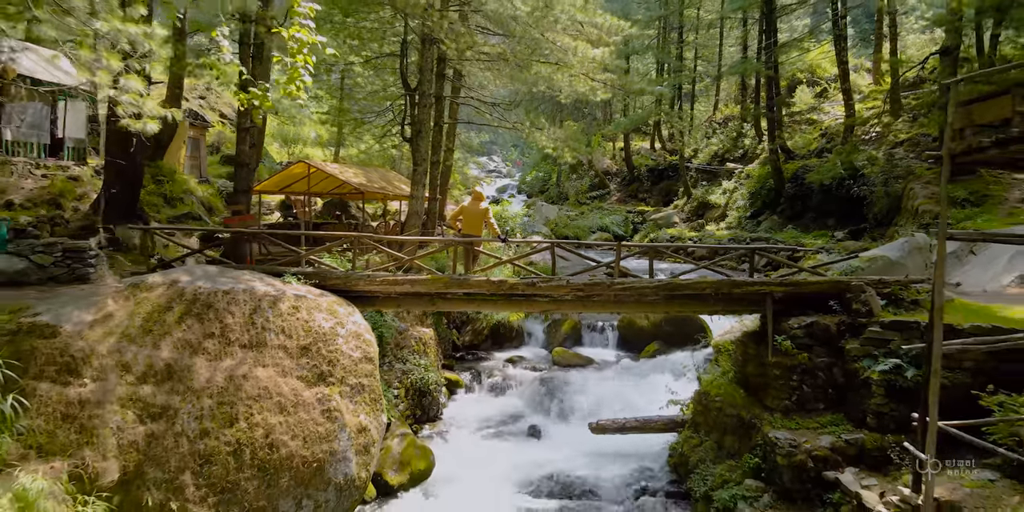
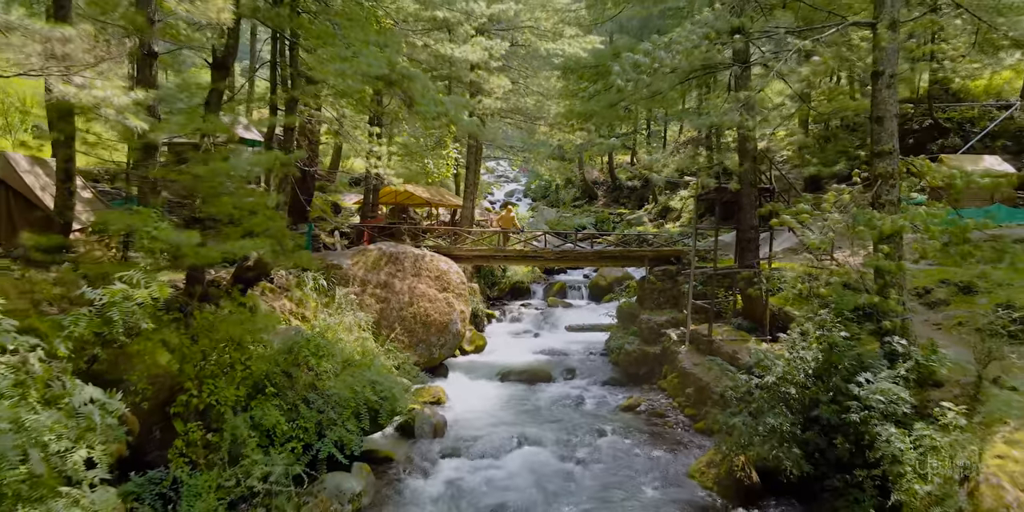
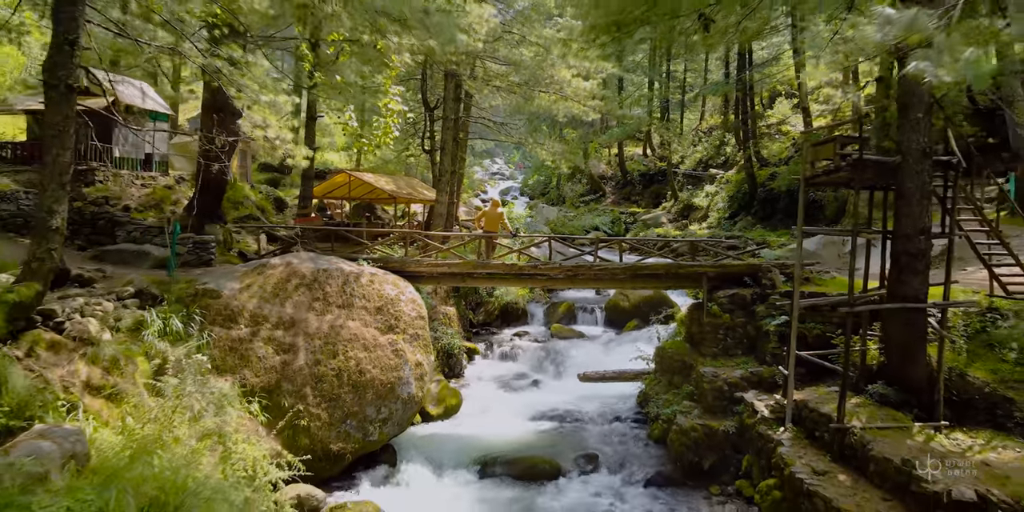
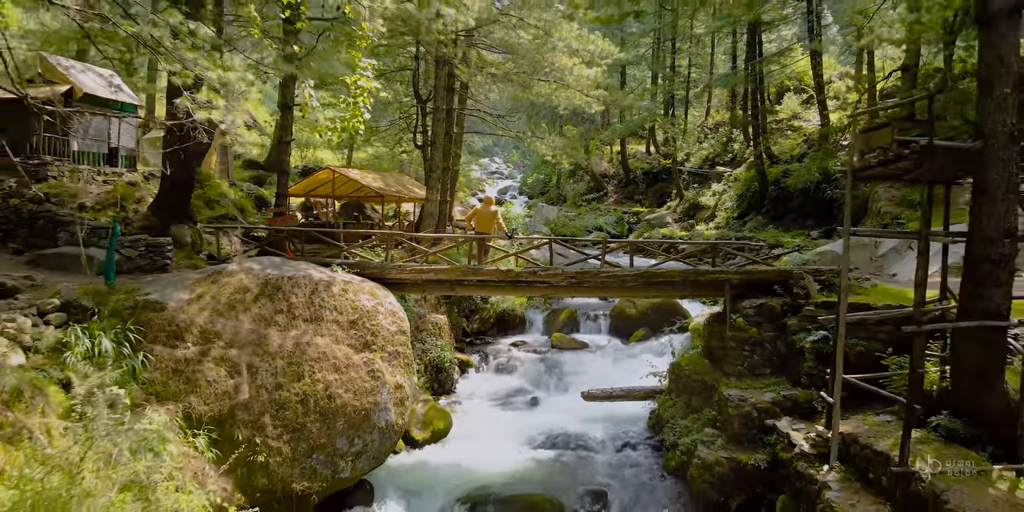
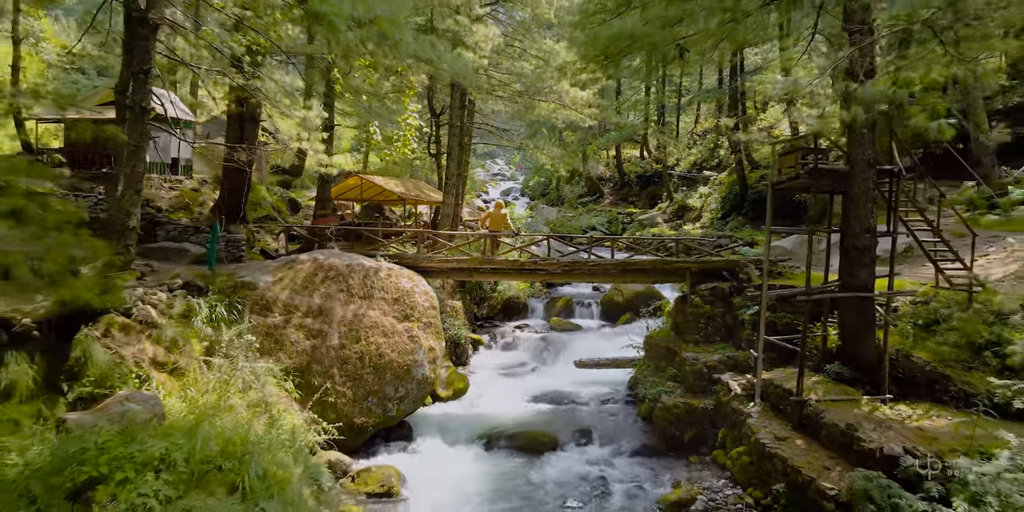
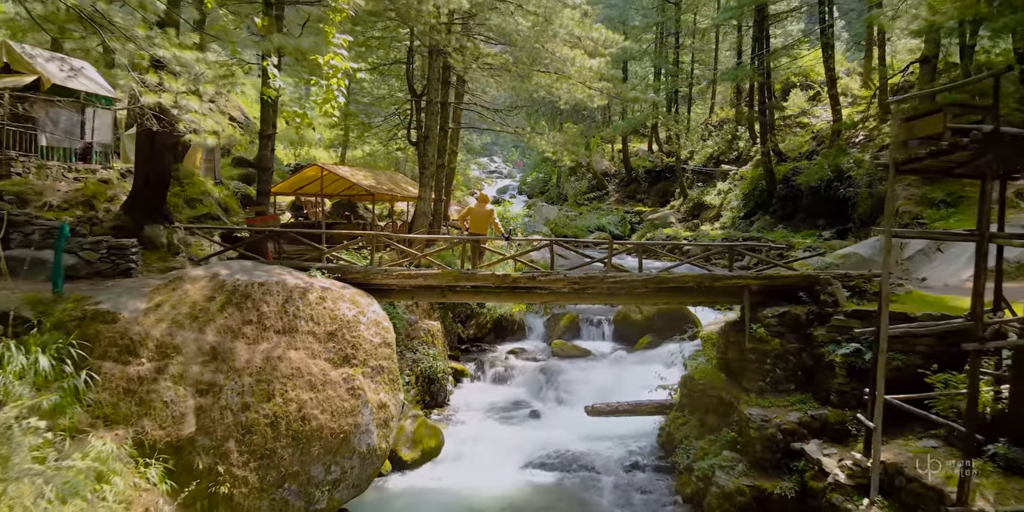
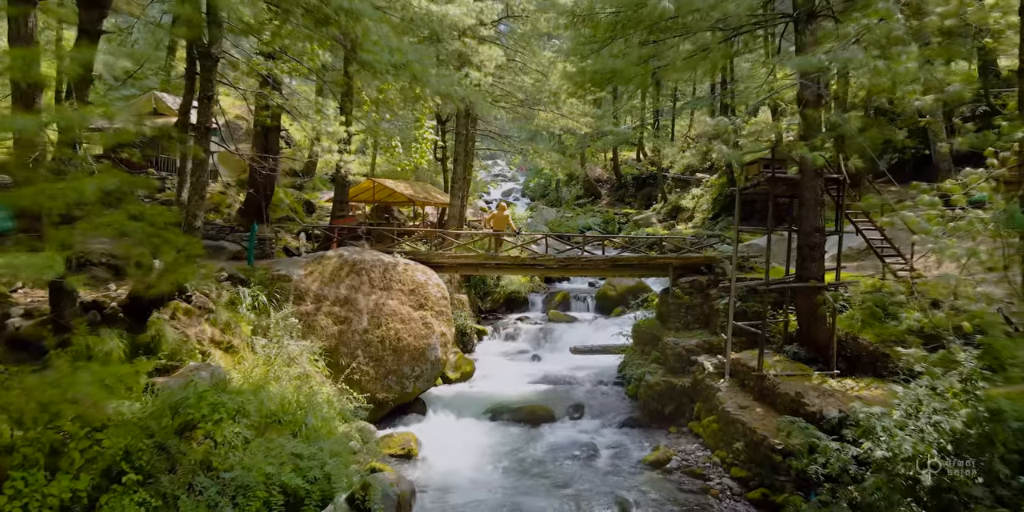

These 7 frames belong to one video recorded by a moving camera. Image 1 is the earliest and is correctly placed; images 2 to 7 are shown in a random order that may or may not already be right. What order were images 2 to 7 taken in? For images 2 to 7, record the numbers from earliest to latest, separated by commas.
6, 4, 3, 5, 7, 2
